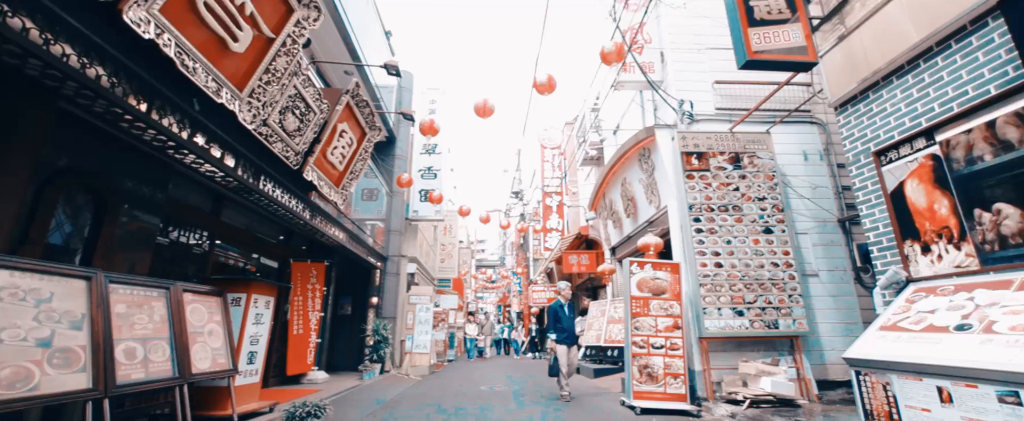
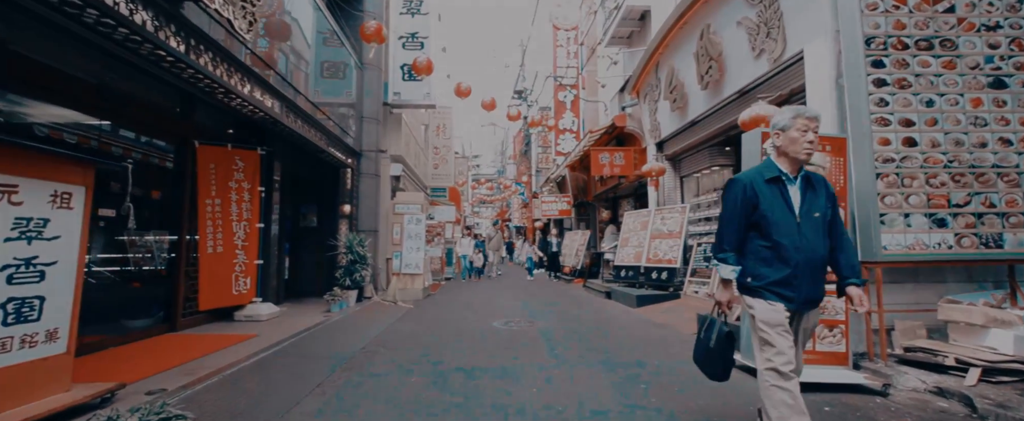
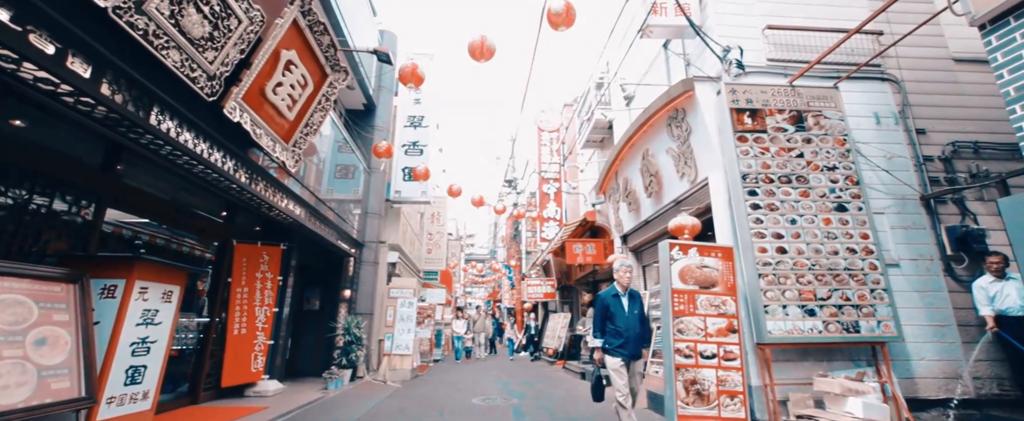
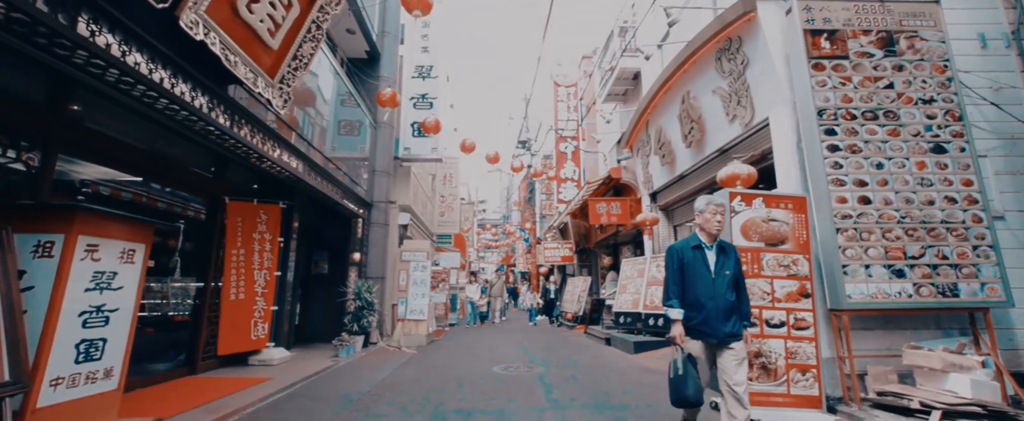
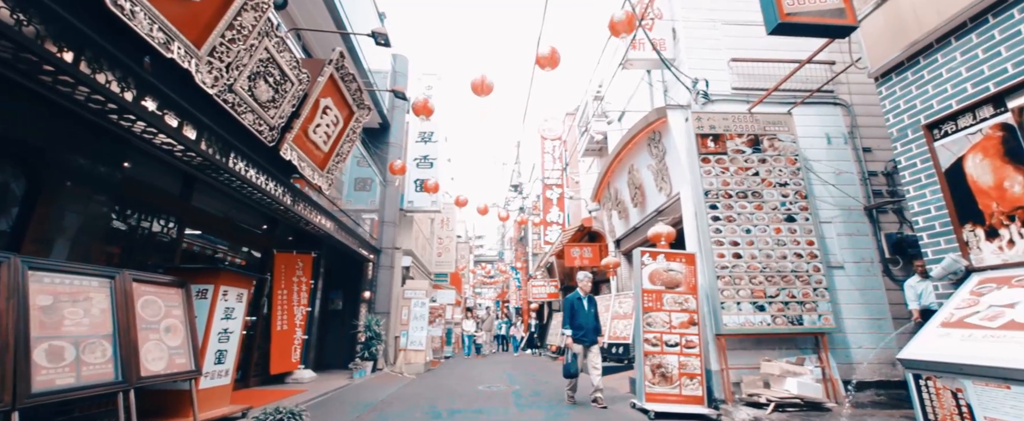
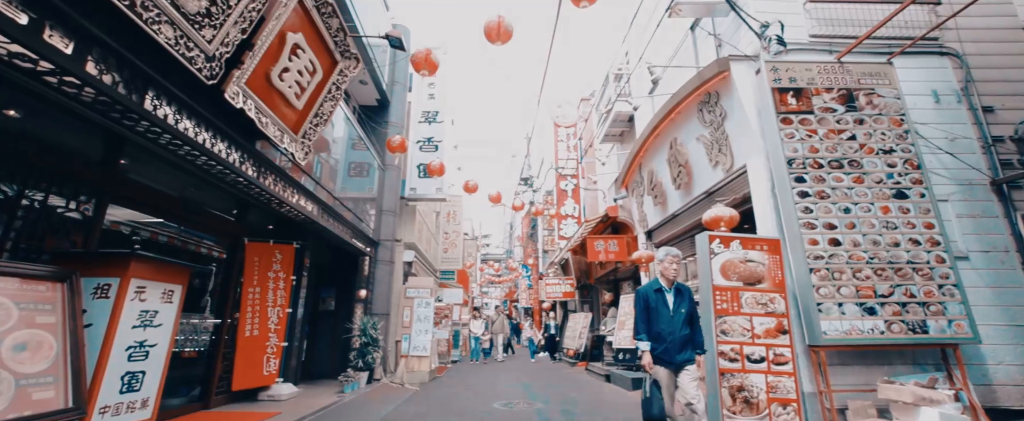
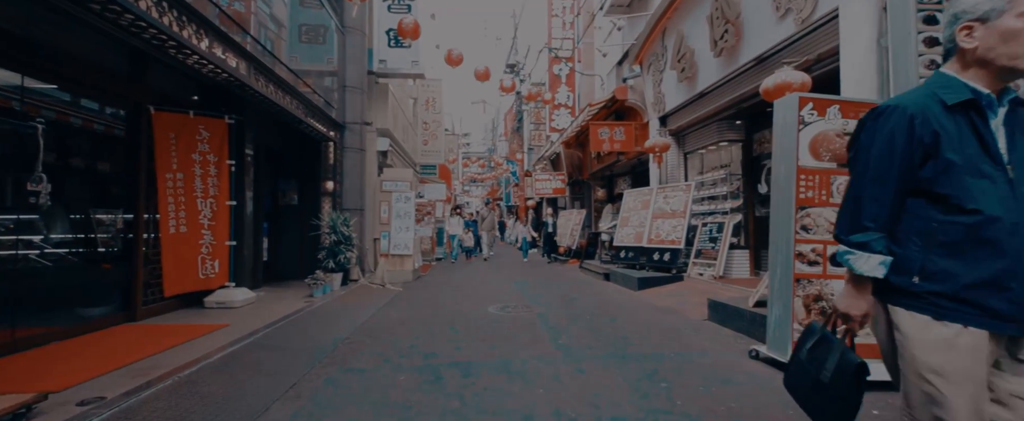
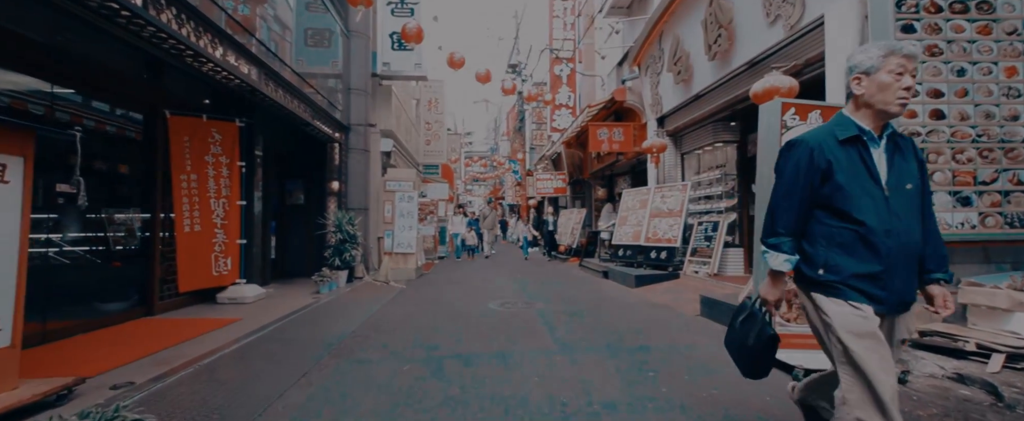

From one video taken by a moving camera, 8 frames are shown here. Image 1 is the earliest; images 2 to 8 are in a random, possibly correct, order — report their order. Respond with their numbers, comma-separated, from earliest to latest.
5, 3, 6, 4, 2, 8, 7
